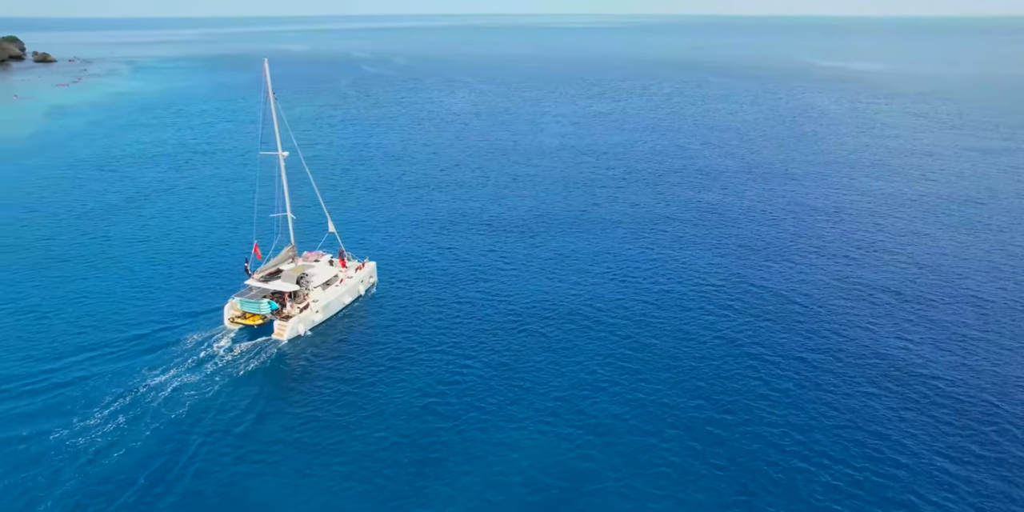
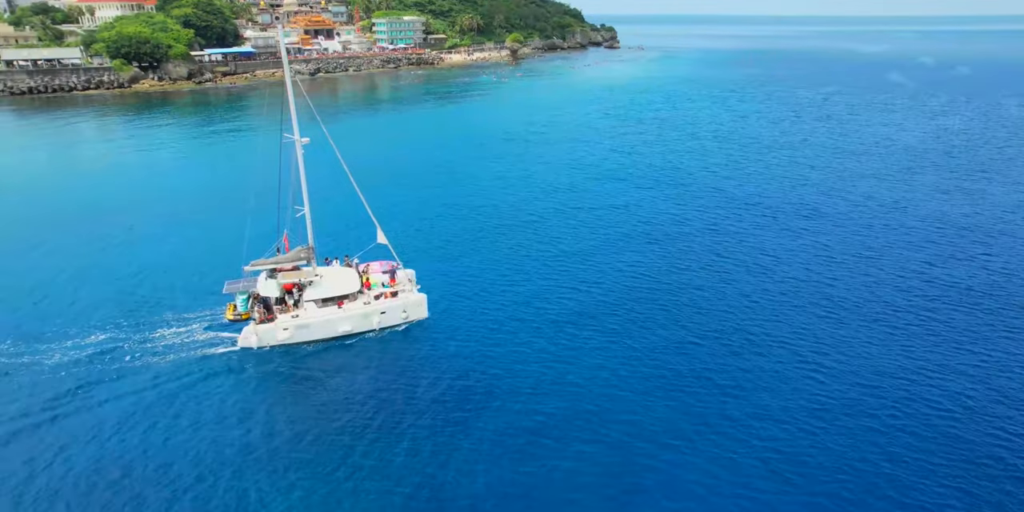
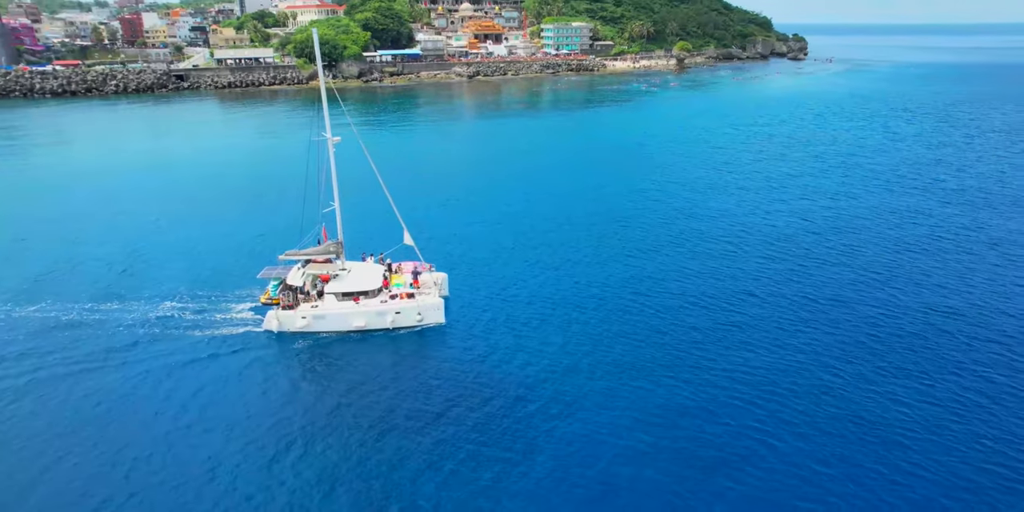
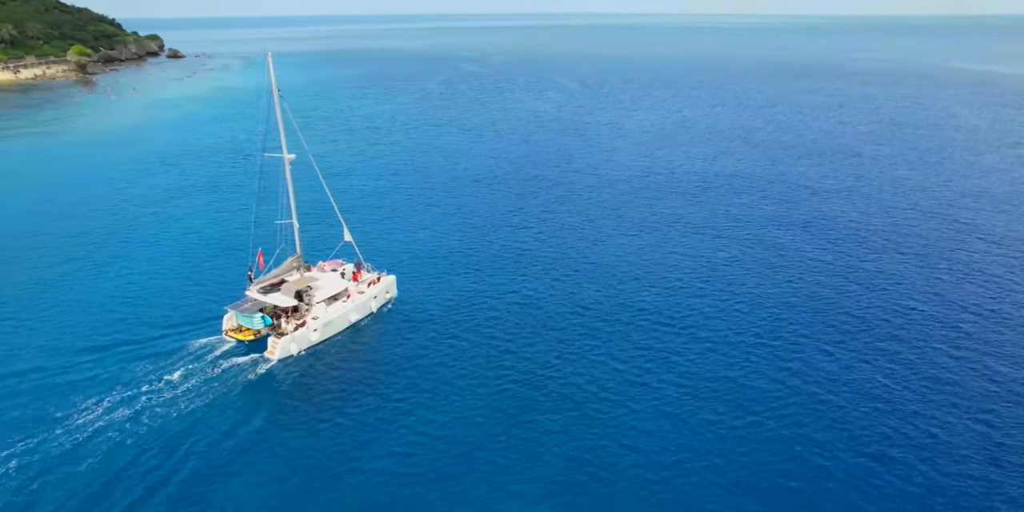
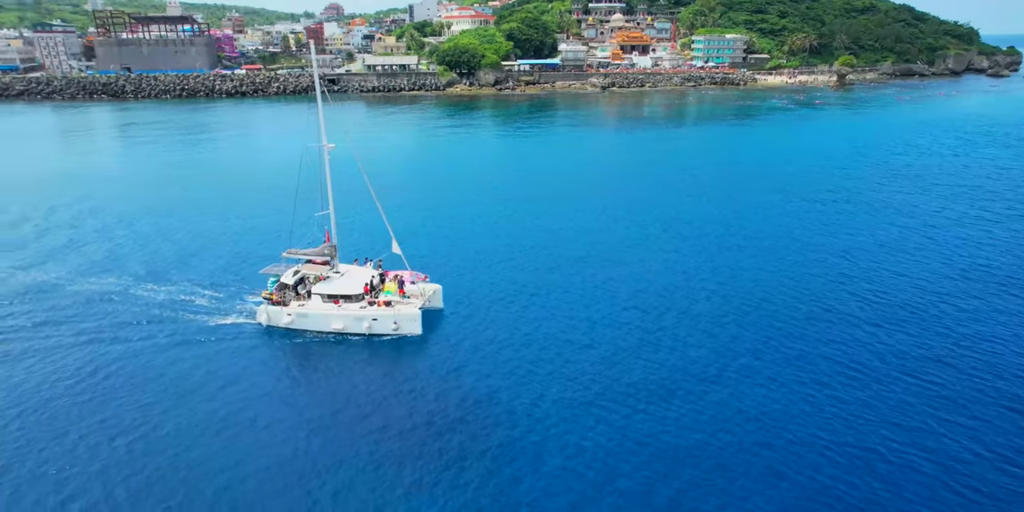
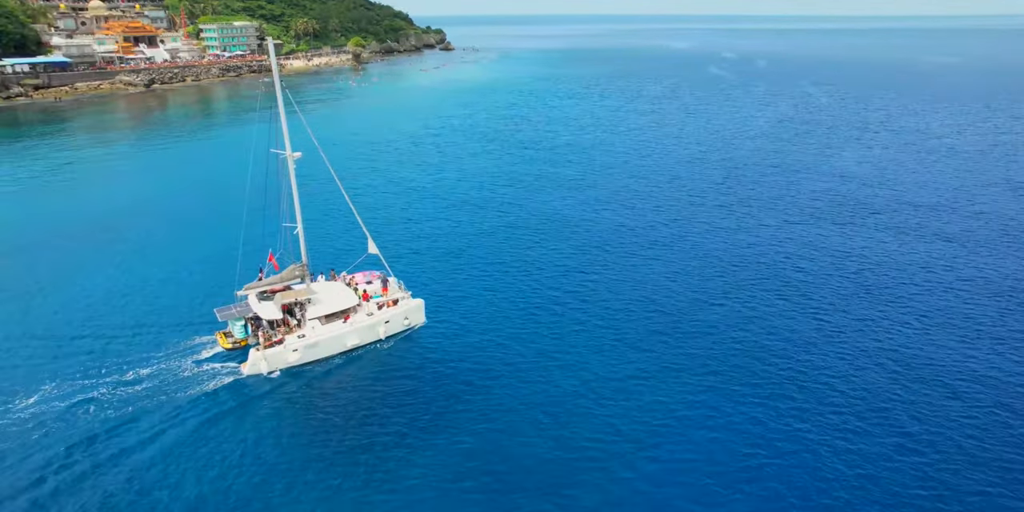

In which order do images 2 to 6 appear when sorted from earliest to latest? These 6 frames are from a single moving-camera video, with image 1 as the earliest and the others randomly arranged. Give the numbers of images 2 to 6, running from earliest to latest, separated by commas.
4, 6, 2, 3, 5
